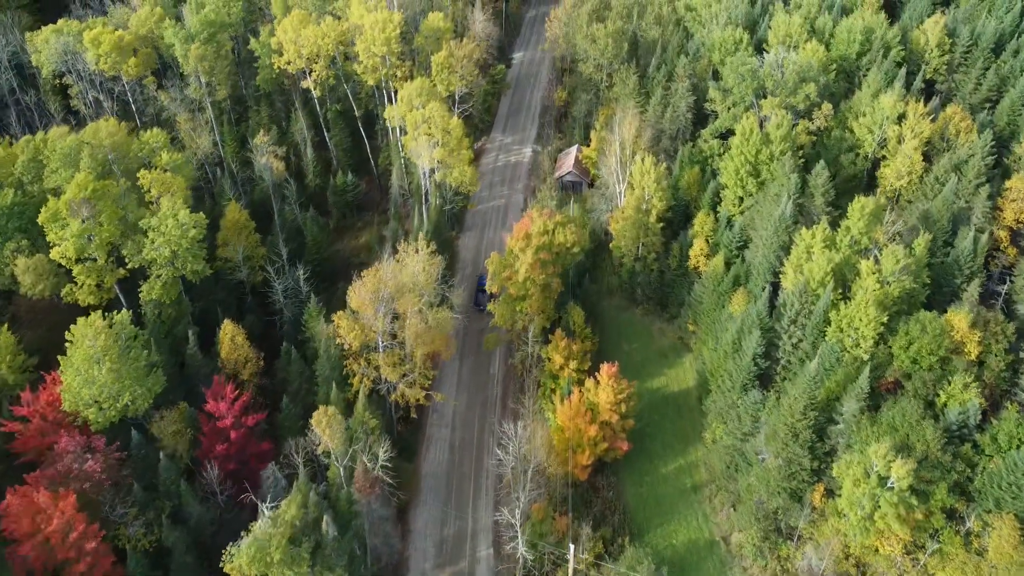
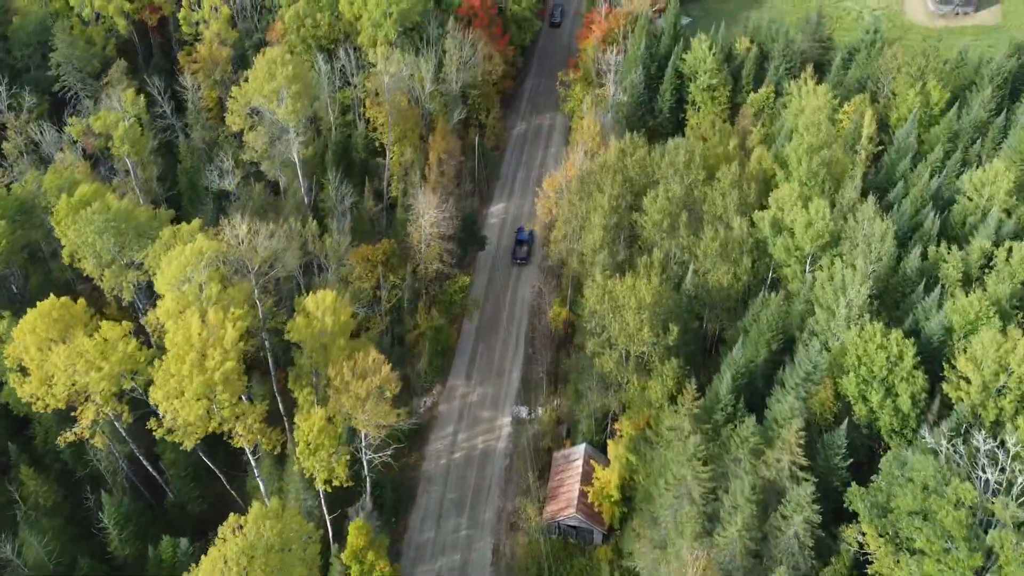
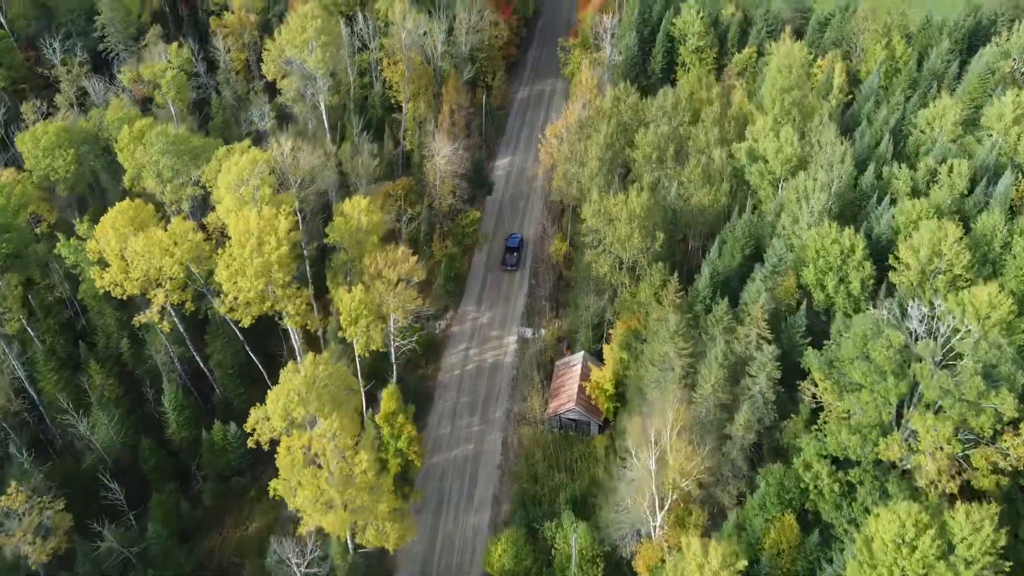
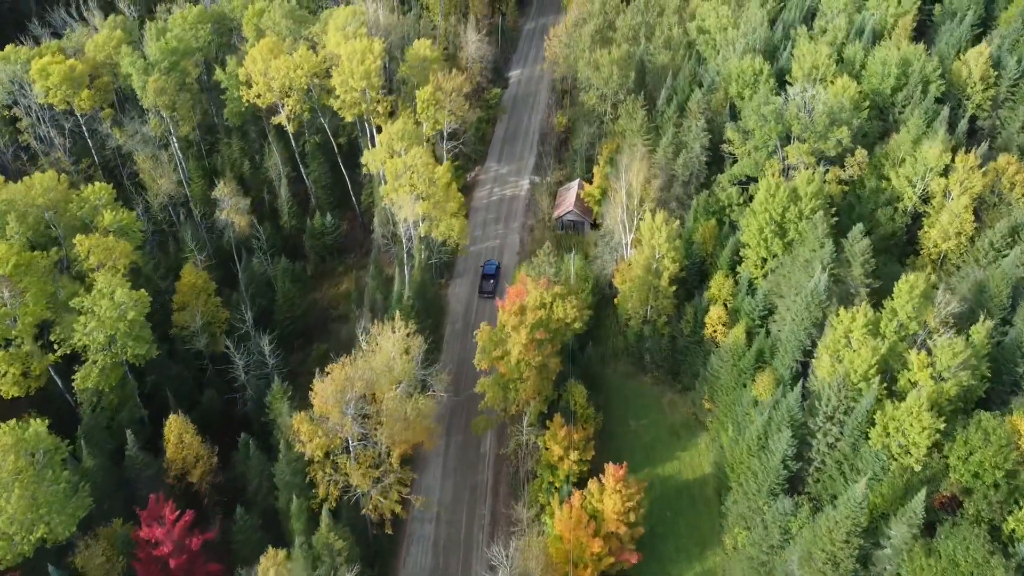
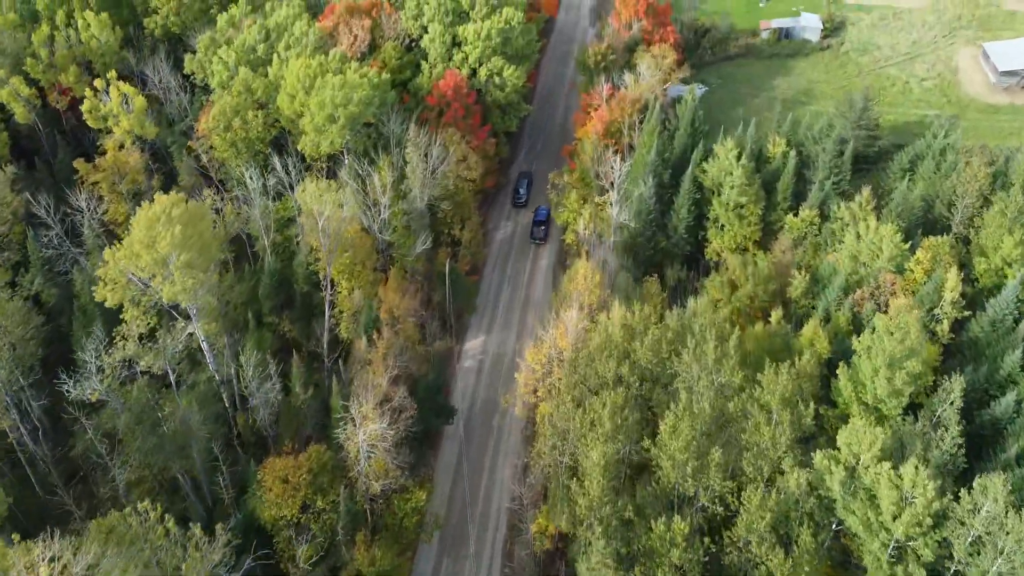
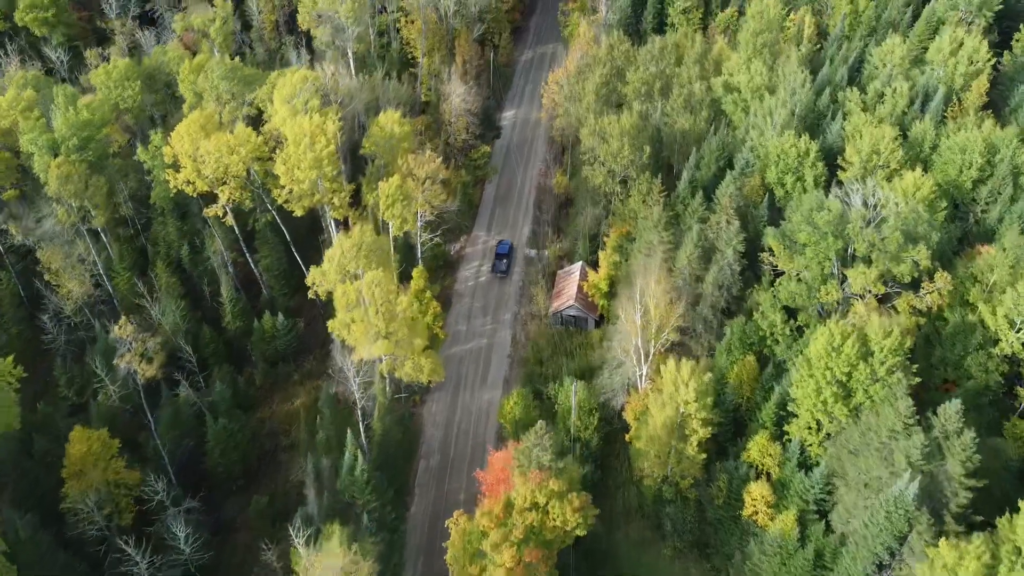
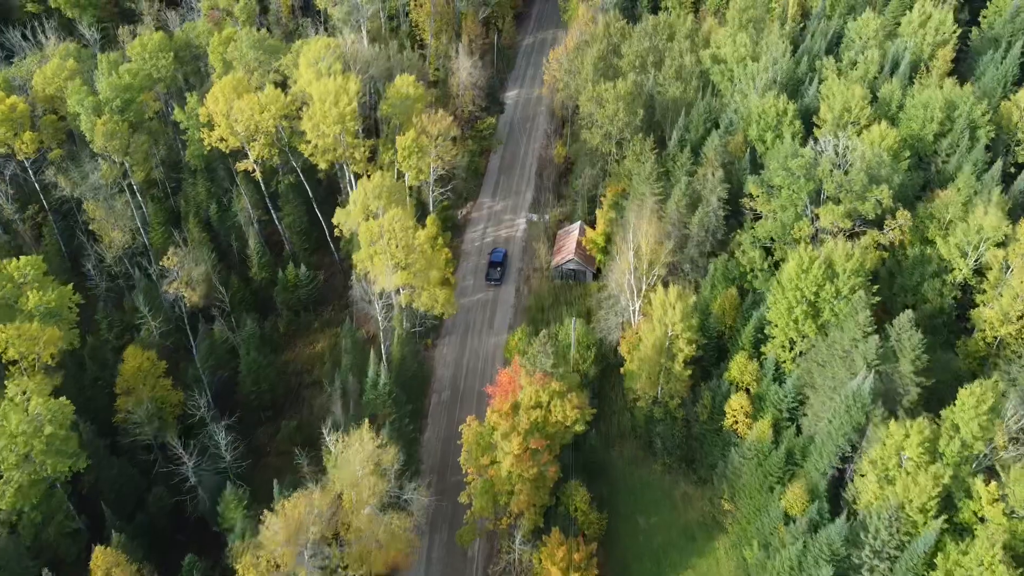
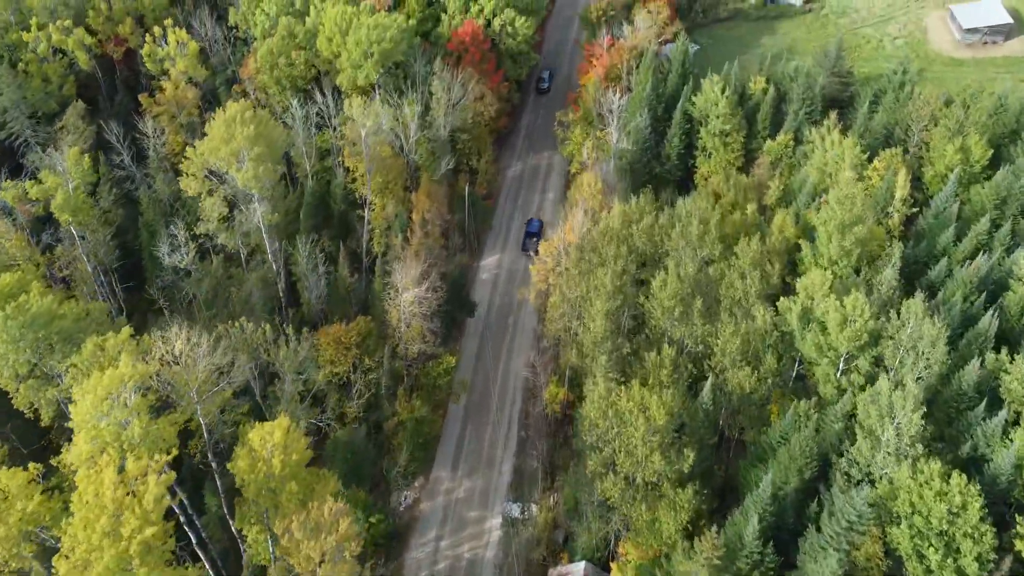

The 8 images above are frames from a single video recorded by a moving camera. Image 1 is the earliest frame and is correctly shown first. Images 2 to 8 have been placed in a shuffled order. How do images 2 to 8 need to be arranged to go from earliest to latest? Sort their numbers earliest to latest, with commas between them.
4, 7, 6, 3, 2, 8, 5
